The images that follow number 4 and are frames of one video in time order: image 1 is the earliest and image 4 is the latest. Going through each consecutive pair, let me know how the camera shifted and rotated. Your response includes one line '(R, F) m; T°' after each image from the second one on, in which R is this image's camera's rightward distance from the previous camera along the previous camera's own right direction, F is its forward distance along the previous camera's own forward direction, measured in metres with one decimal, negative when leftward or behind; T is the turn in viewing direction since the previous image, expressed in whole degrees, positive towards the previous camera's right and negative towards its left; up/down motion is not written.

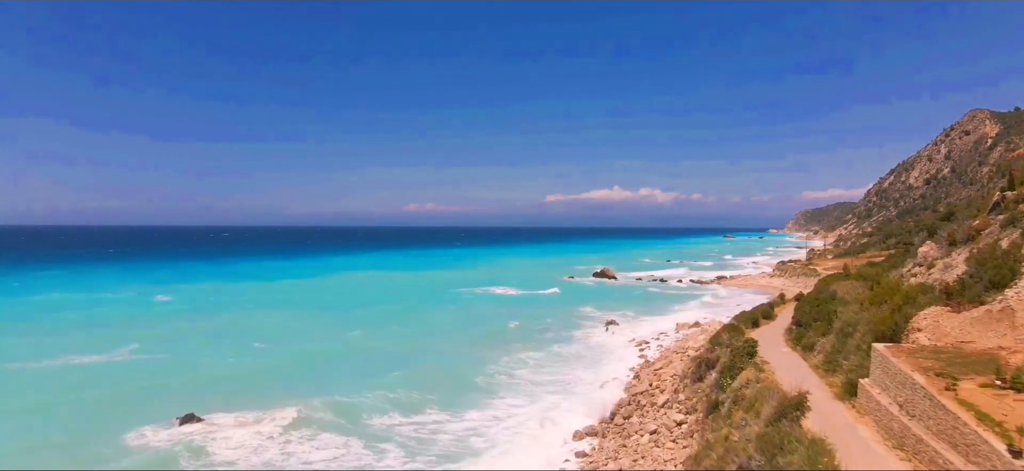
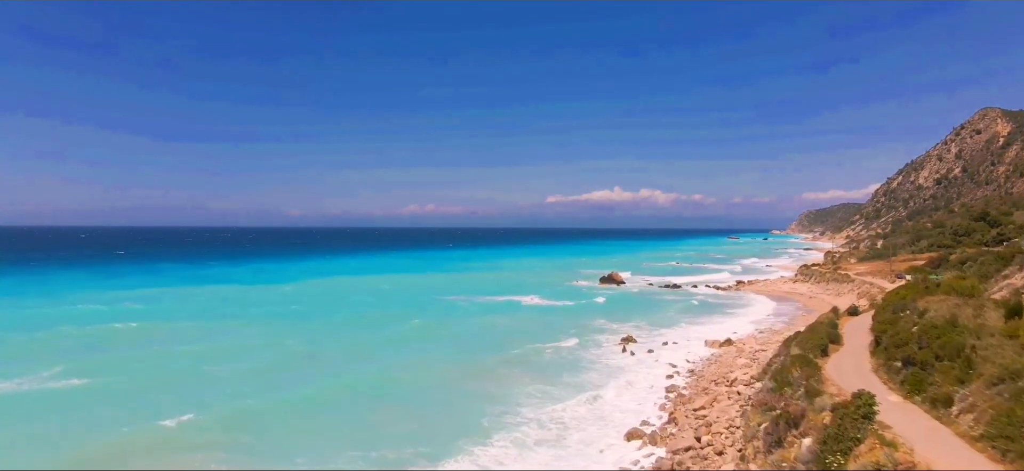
(0.0, +3.4) m; 0°
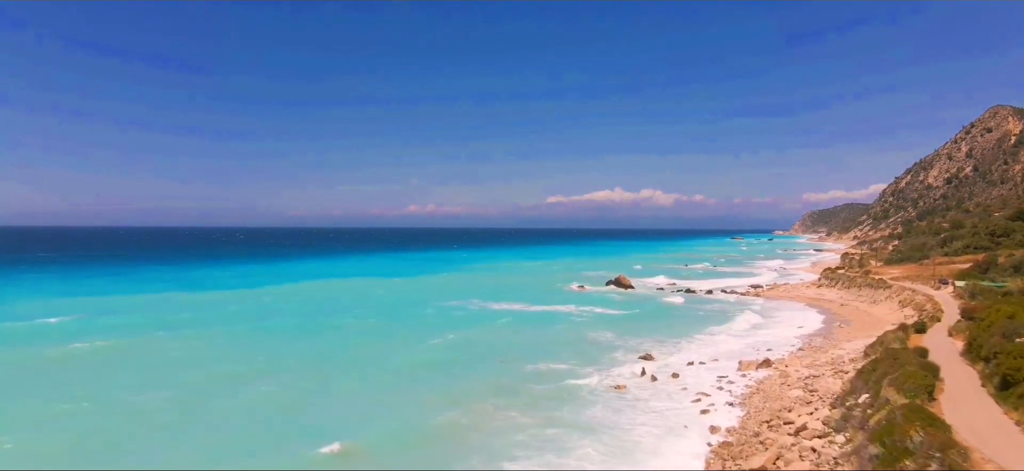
(+0.1, +3.1) m; 0°
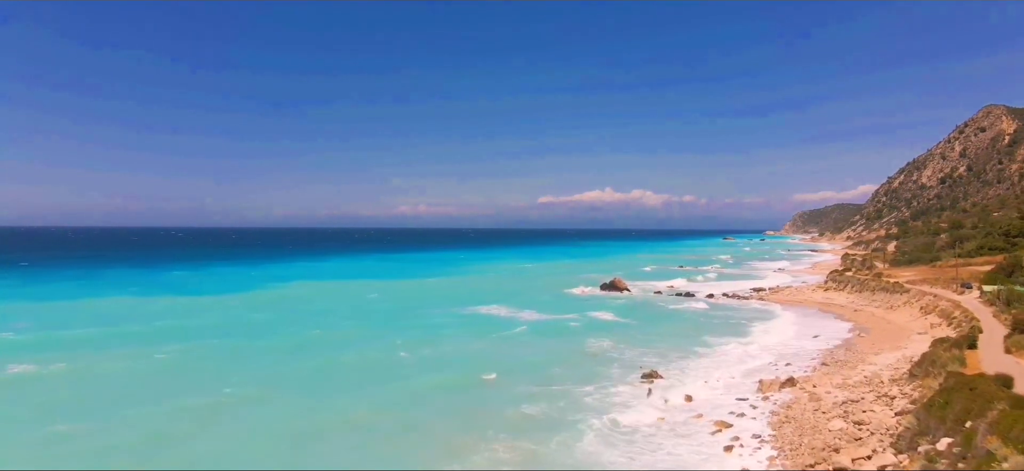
(+0.1, +2.3) m; +1°
